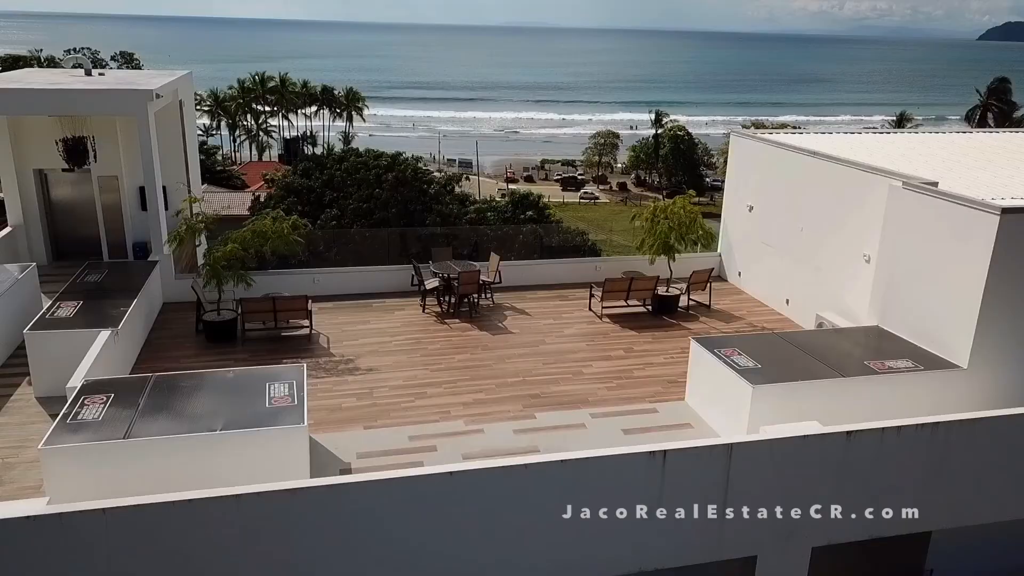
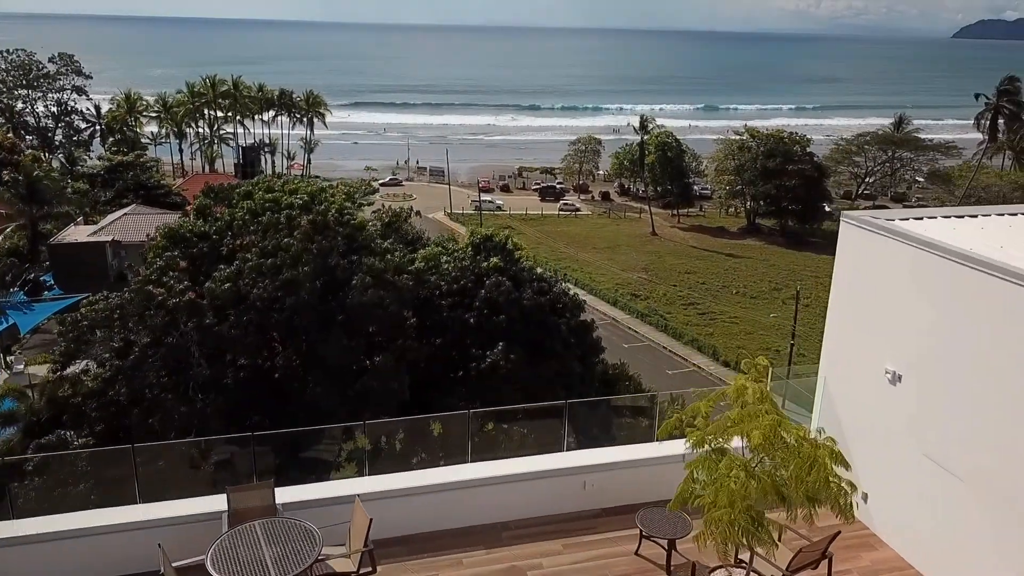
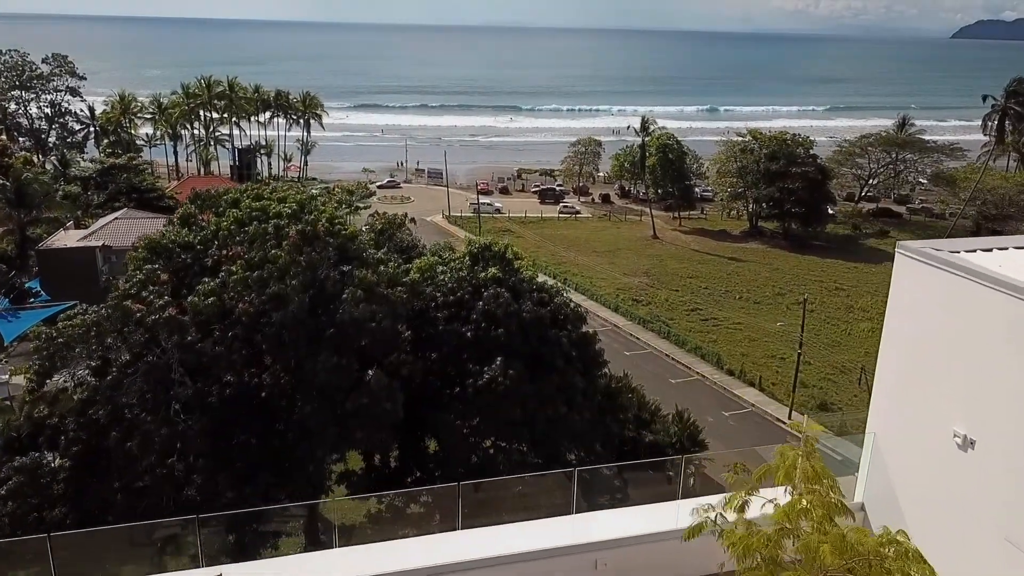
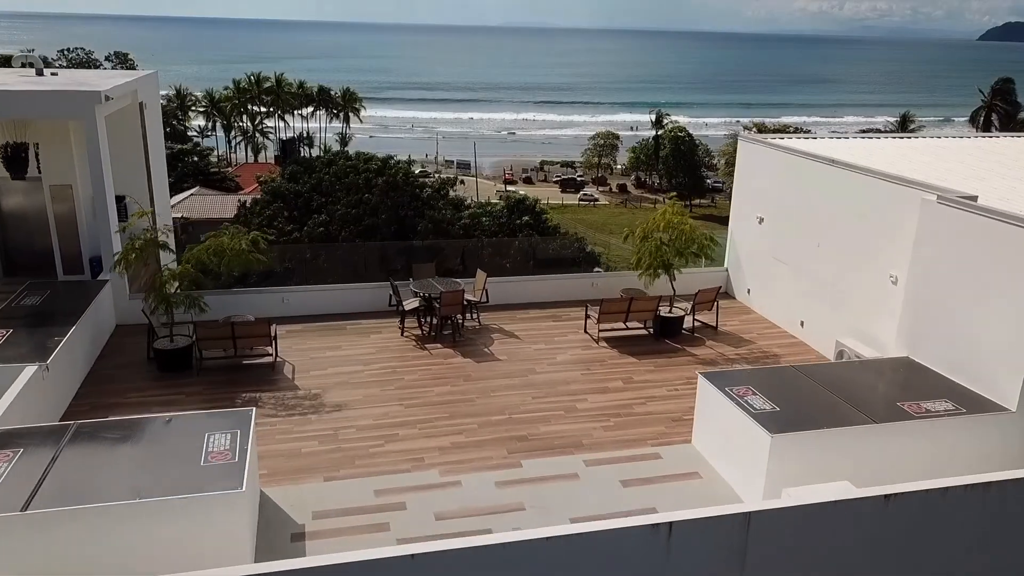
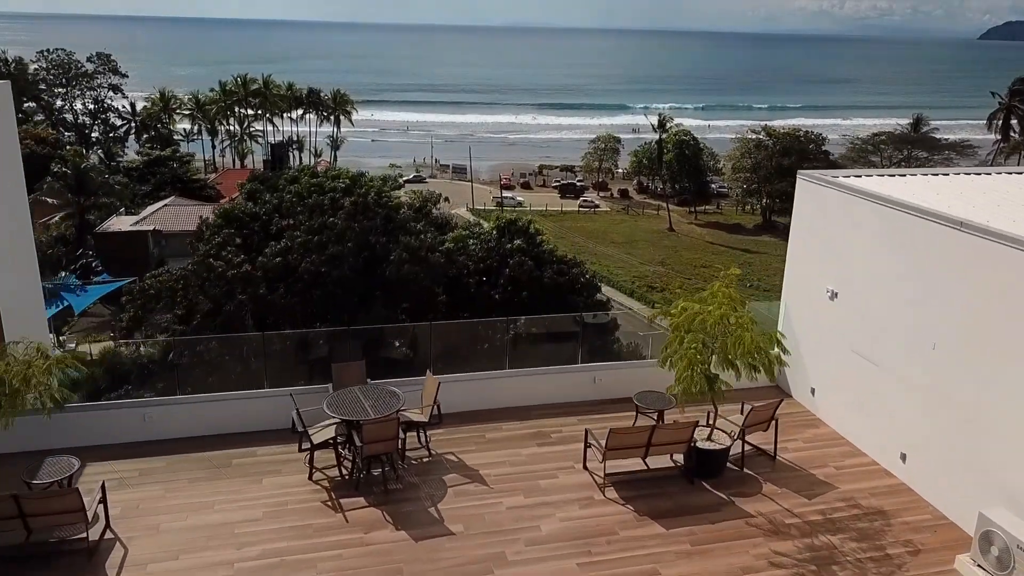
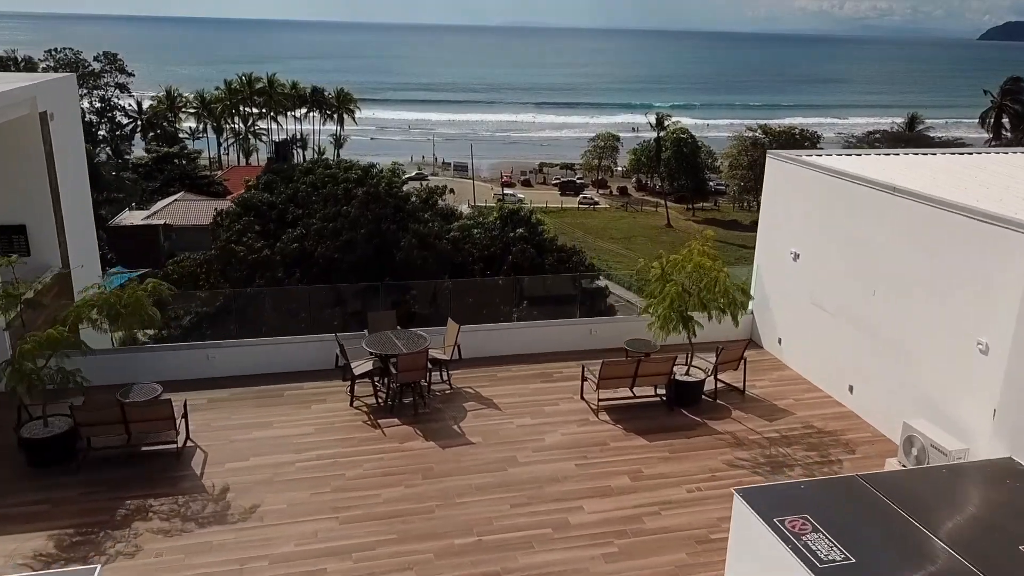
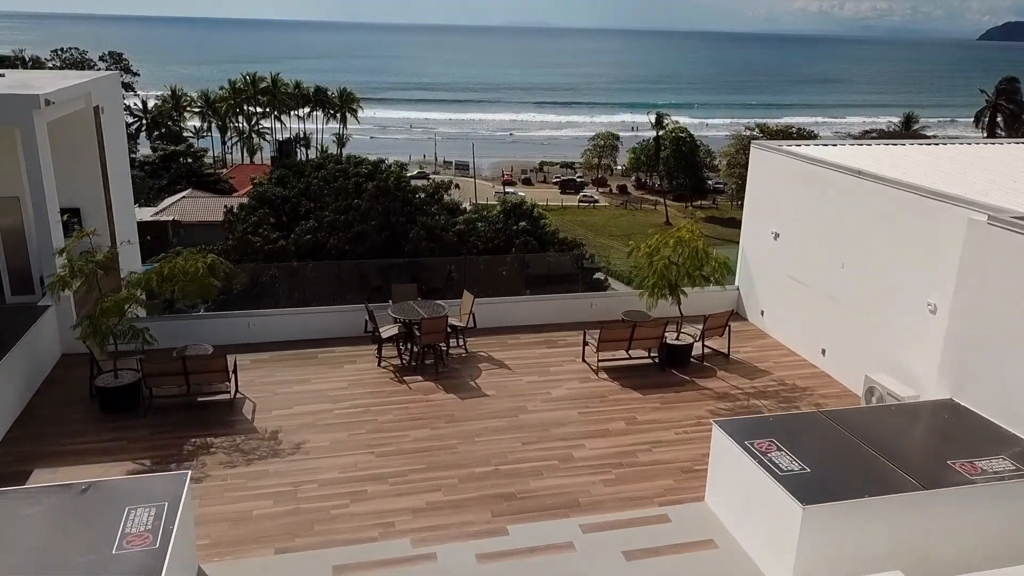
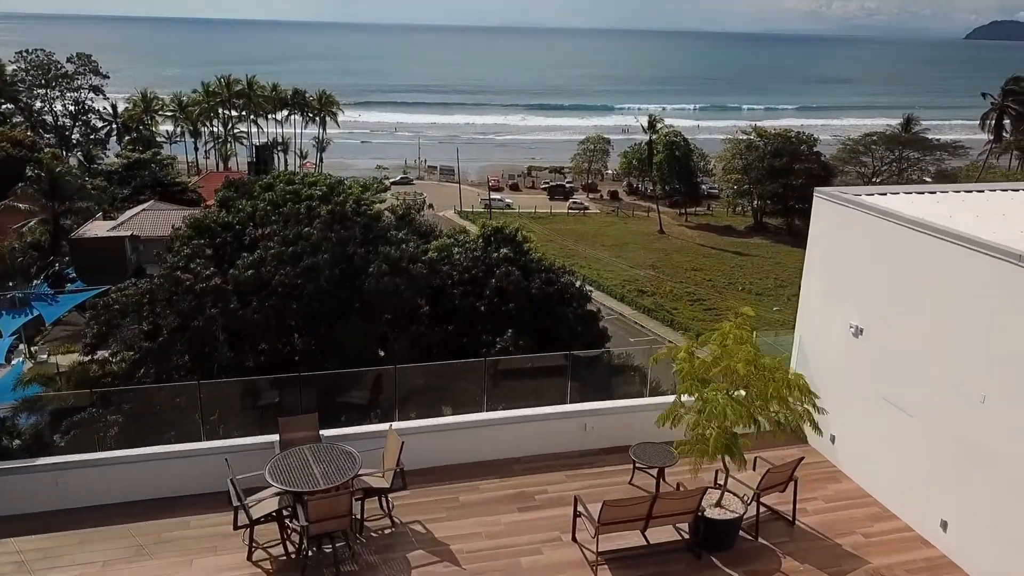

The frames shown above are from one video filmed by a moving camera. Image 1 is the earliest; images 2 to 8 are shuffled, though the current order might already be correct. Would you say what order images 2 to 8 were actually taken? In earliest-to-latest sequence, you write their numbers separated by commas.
4, 7, 6, 5, 8, 2, 3
